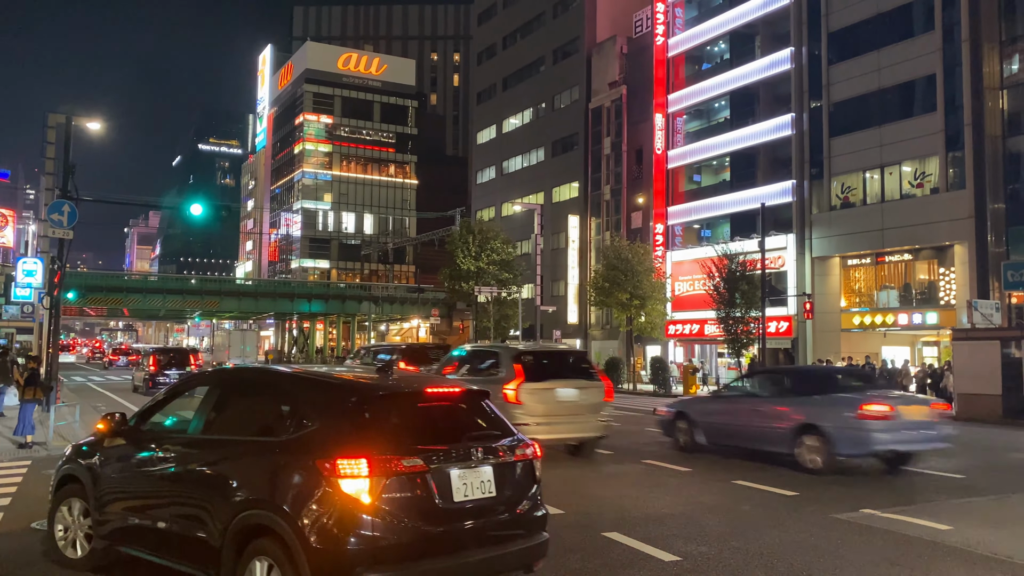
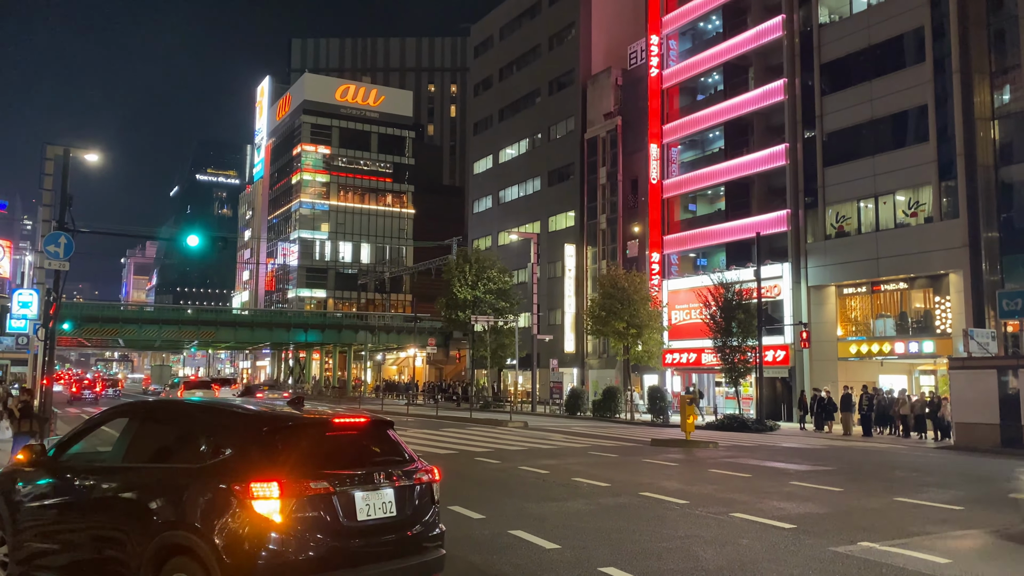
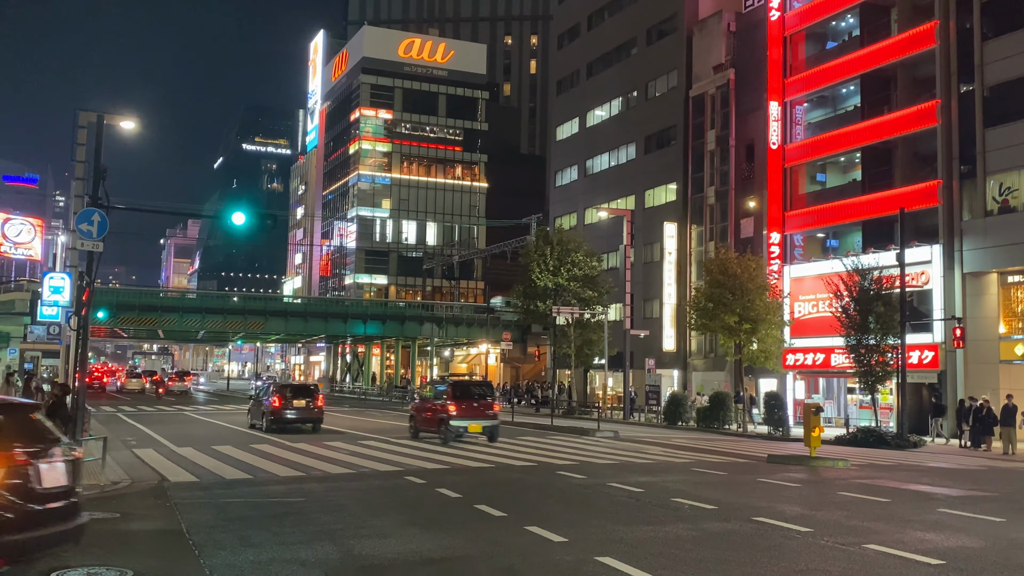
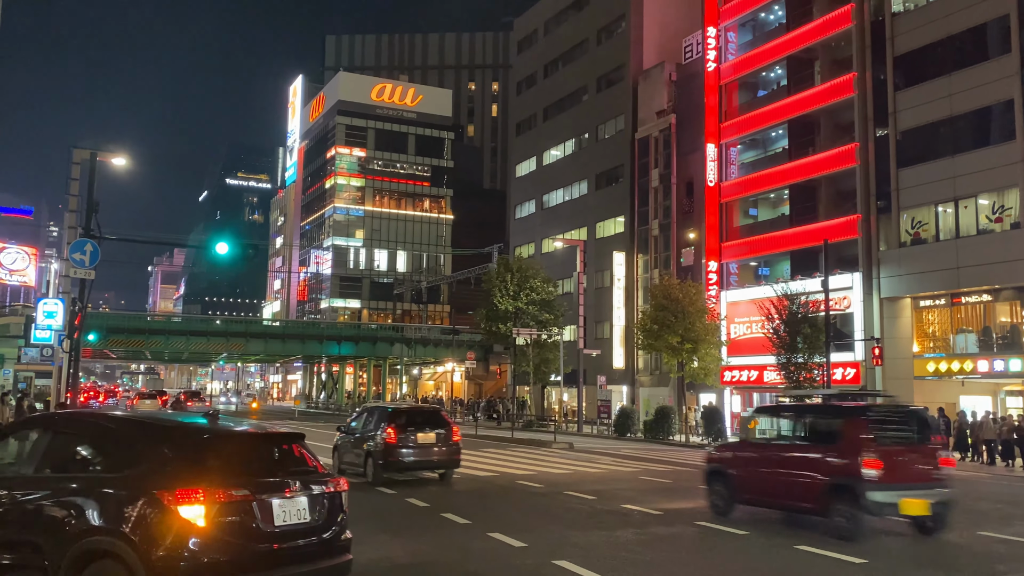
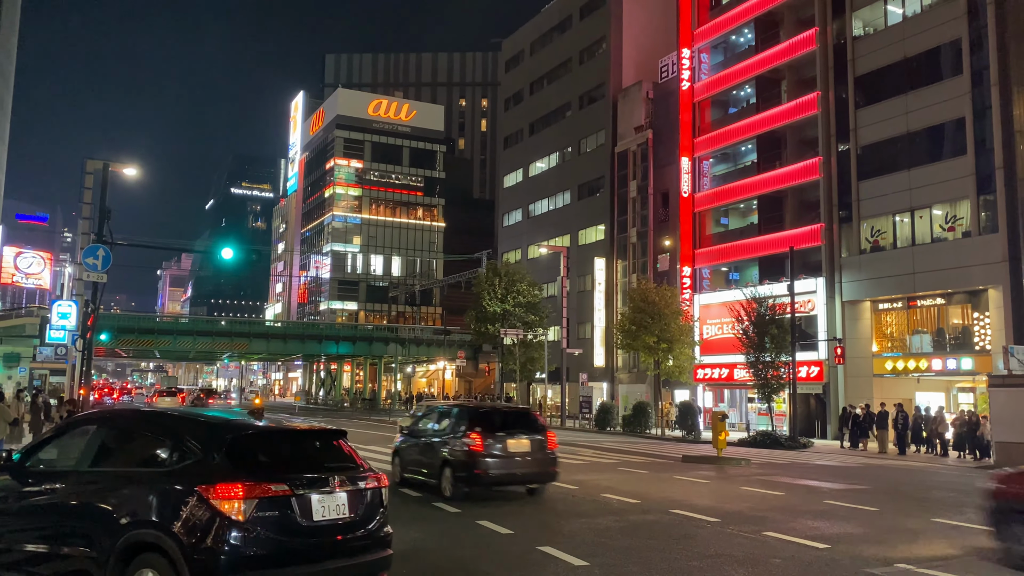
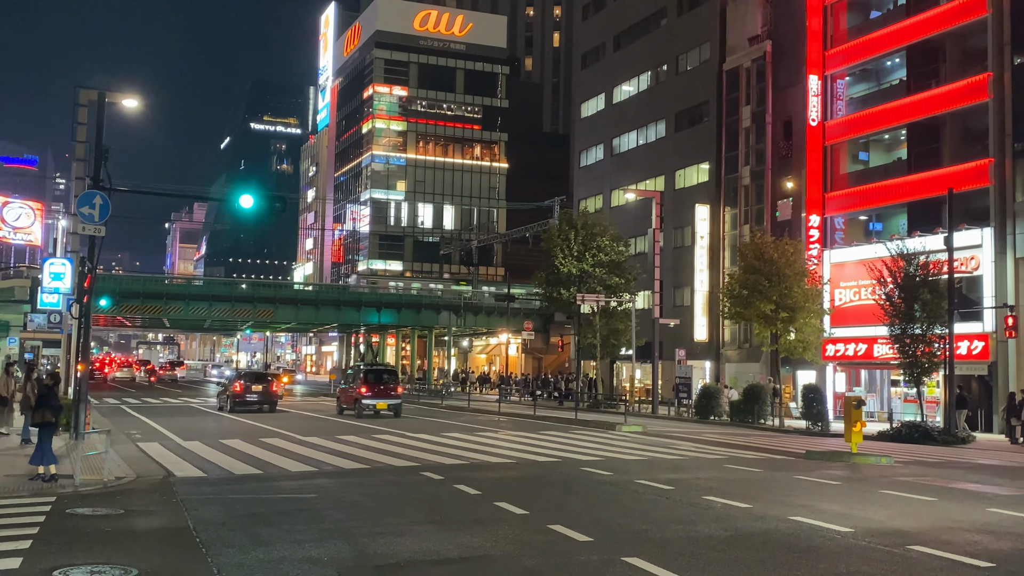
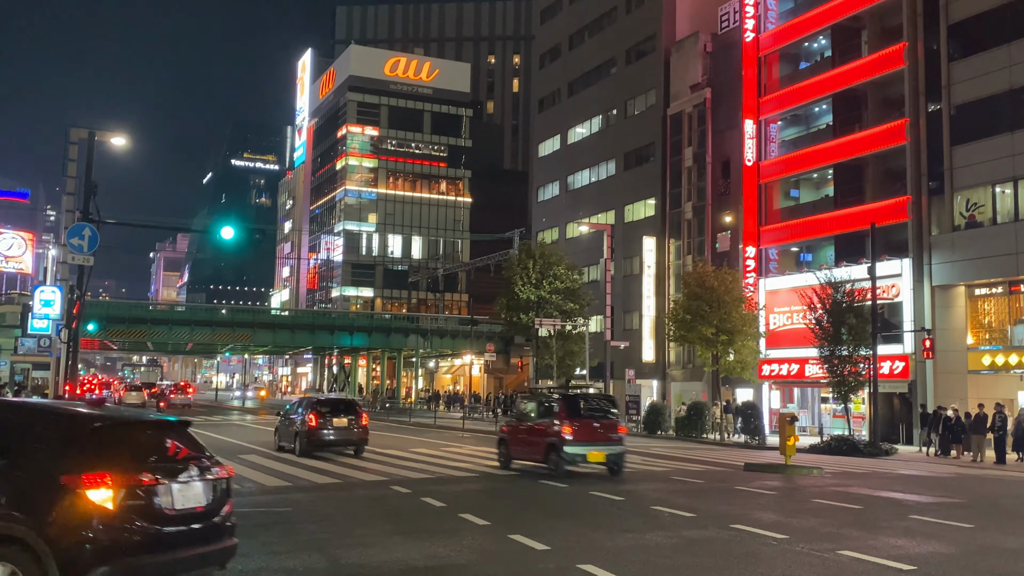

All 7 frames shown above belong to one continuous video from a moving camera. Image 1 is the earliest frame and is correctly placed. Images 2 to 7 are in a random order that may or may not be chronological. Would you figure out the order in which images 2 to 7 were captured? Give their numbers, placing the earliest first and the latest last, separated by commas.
2, 5, 4, 7, 3, 6
